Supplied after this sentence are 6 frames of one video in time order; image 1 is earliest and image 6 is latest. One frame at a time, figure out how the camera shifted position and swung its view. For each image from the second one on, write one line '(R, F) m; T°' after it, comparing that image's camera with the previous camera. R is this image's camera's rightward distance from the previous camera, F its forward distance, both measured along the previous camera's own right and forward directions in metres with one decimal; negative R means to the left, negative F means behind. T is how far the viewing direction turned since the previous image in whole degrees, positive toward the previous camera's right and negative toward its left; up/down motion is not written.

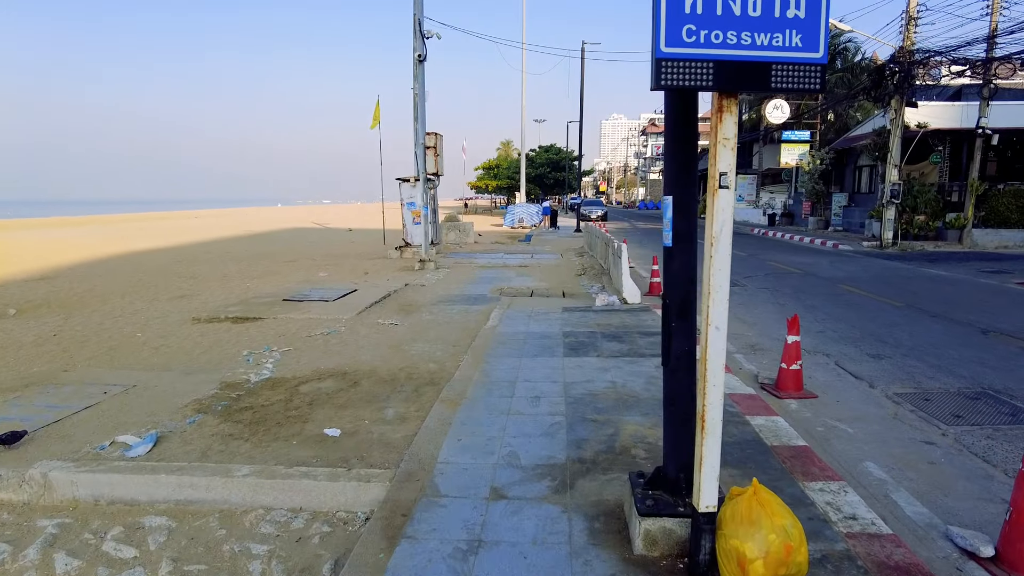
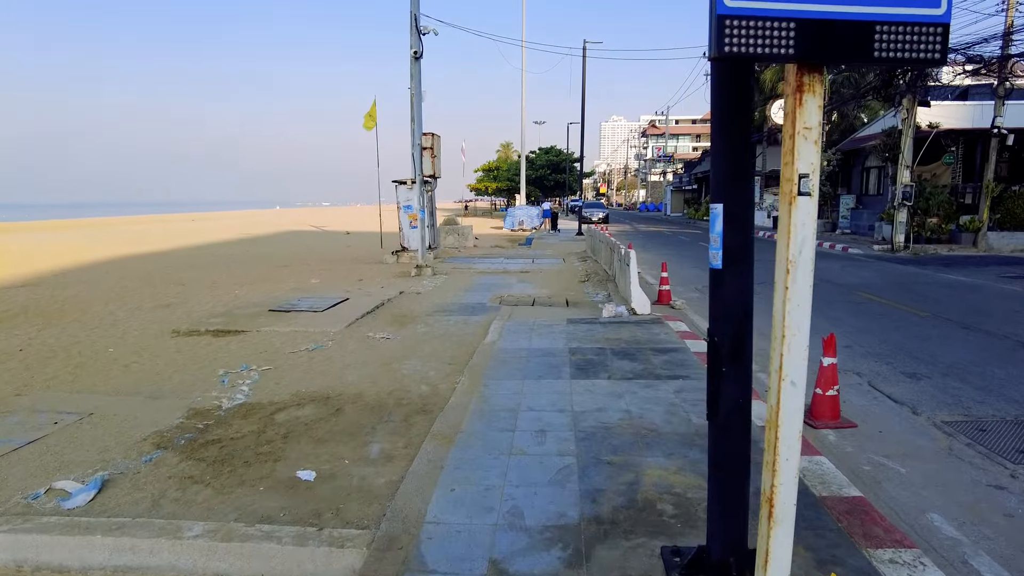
(0.0, +0.6) m; 0°
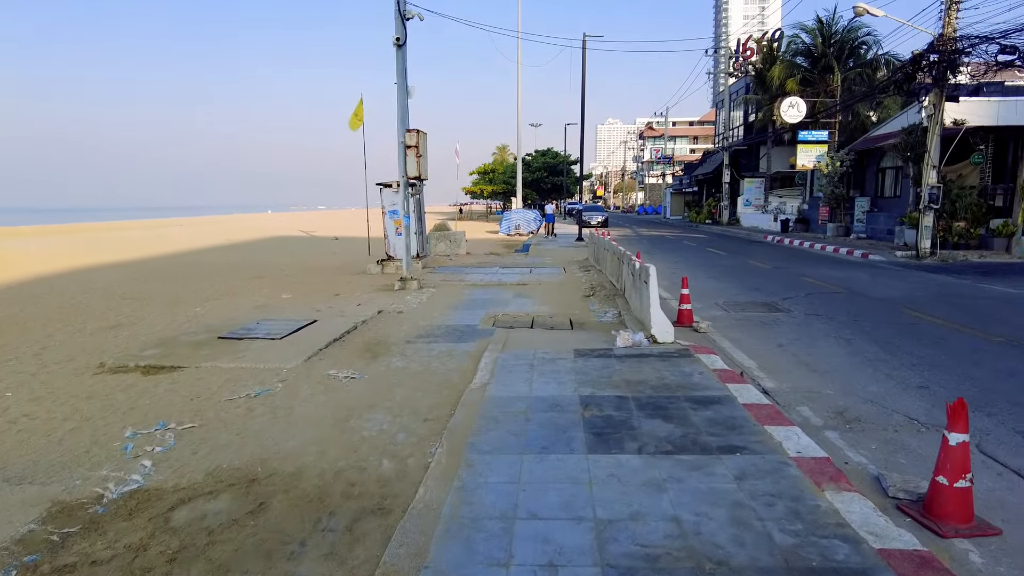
(0.0, +1.5) m; 0°
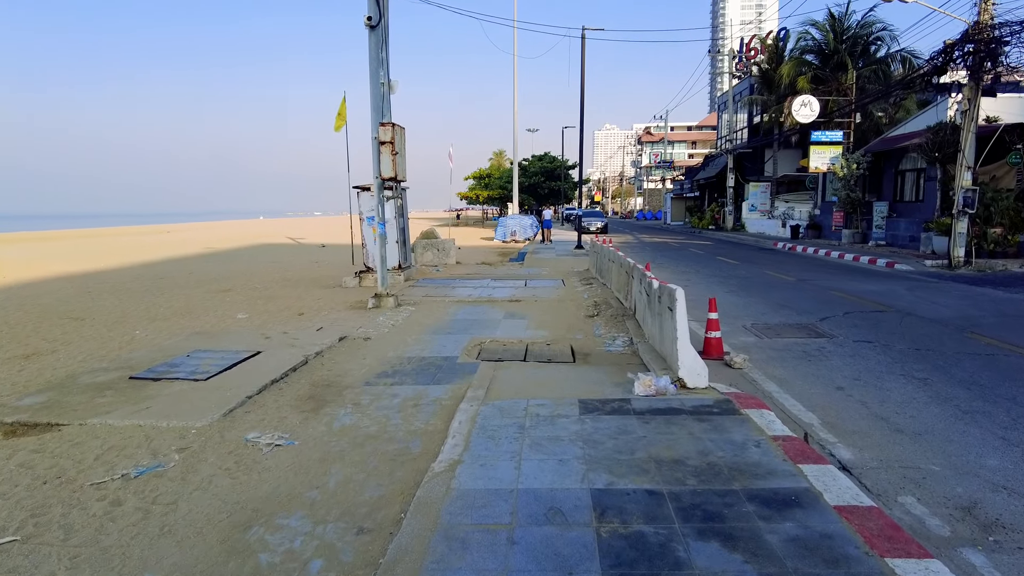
(+0.1, +1.7) m; 0°
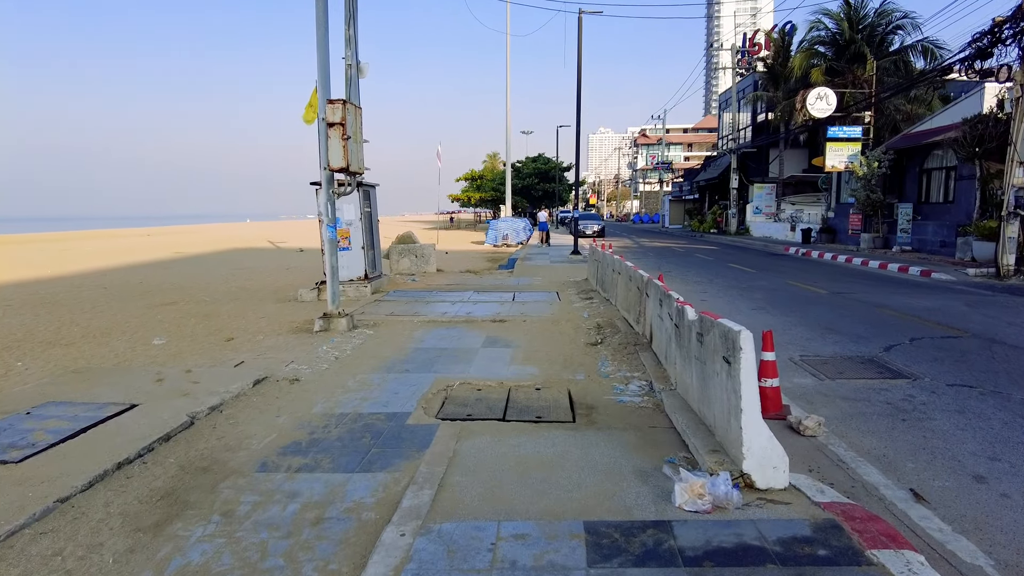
(+0.2, +2.2) m; 0°
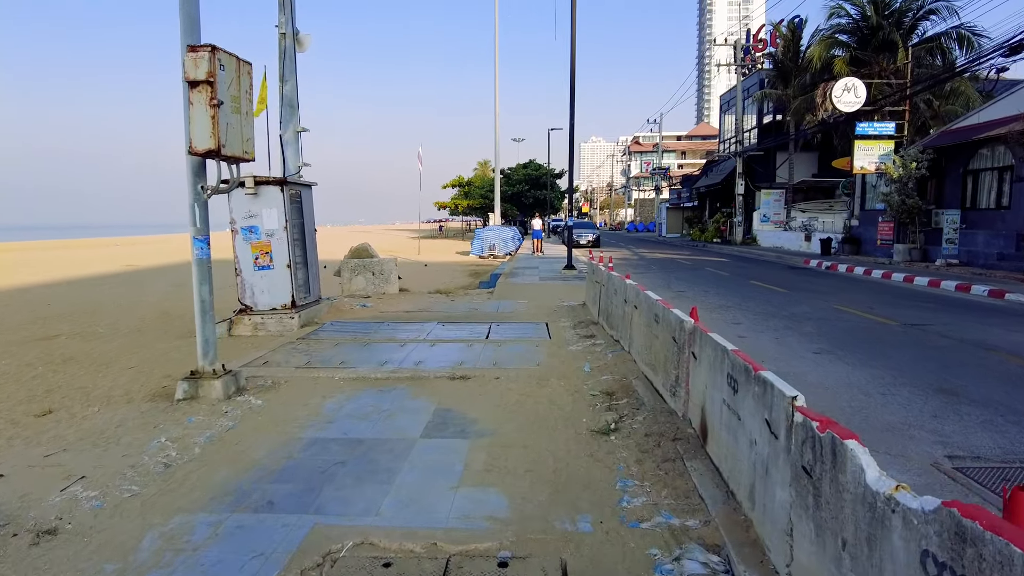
(+0.3, +3.1) m; +1°
